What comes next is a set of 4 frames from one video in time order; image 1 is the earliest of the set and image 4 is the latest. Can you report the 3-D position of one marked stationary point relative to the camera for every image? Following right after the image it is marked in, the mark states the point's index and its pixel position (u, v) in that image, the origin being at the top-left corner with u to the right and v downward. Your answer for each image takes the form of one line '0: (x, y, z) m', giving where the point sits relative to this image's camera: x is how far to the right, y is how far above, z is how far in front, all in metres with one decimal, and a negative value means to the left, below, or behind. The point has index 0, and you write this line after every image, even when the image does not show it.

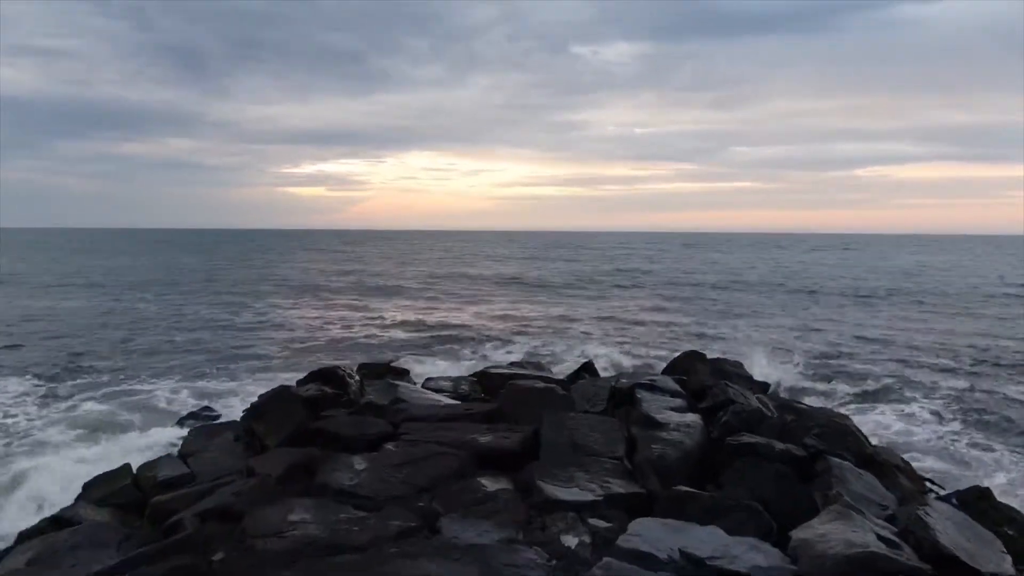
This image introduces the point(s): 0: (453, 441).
0: (-0.8, -2.0, +9.9) m
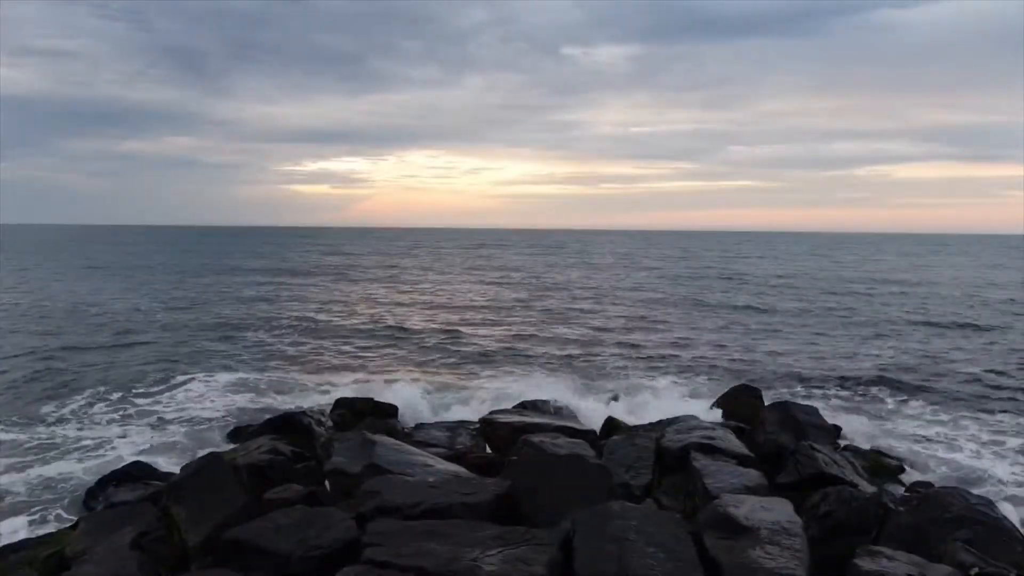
0: (-0.7, -2.2, +7.7) m
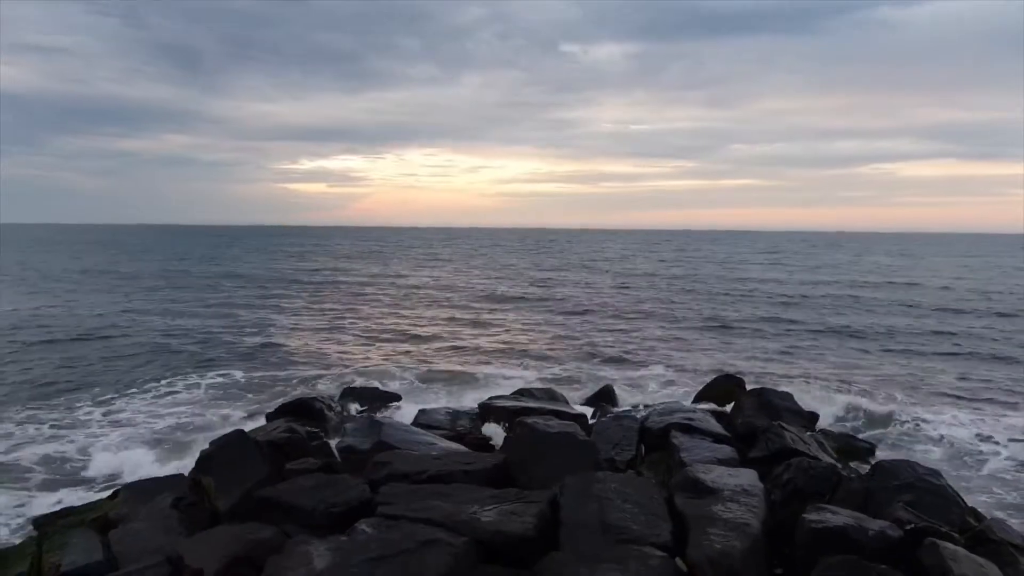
0: (-0.8, -2.1, +8.6) m
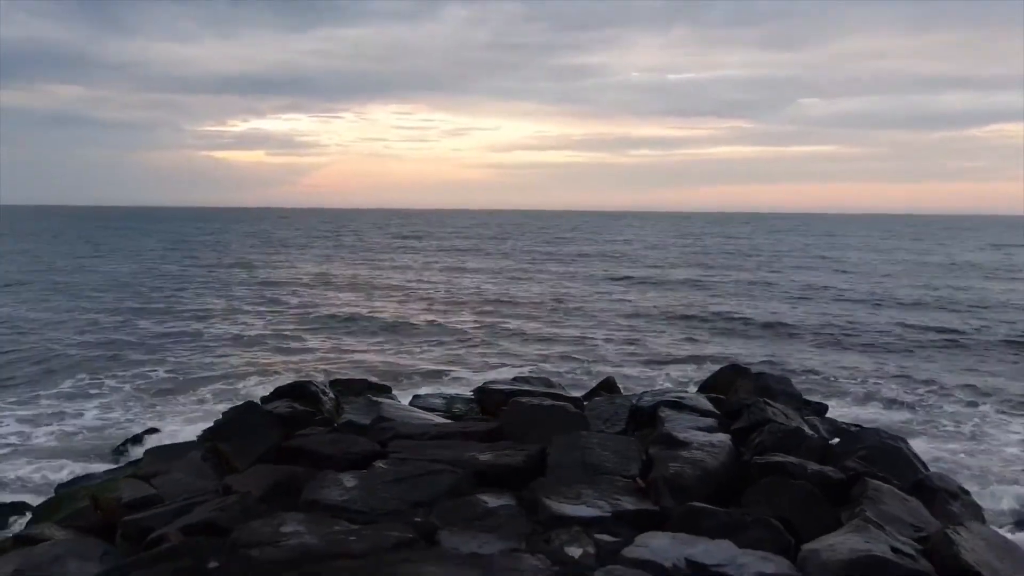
0: (-0.9, -1.8, +9.7) m
